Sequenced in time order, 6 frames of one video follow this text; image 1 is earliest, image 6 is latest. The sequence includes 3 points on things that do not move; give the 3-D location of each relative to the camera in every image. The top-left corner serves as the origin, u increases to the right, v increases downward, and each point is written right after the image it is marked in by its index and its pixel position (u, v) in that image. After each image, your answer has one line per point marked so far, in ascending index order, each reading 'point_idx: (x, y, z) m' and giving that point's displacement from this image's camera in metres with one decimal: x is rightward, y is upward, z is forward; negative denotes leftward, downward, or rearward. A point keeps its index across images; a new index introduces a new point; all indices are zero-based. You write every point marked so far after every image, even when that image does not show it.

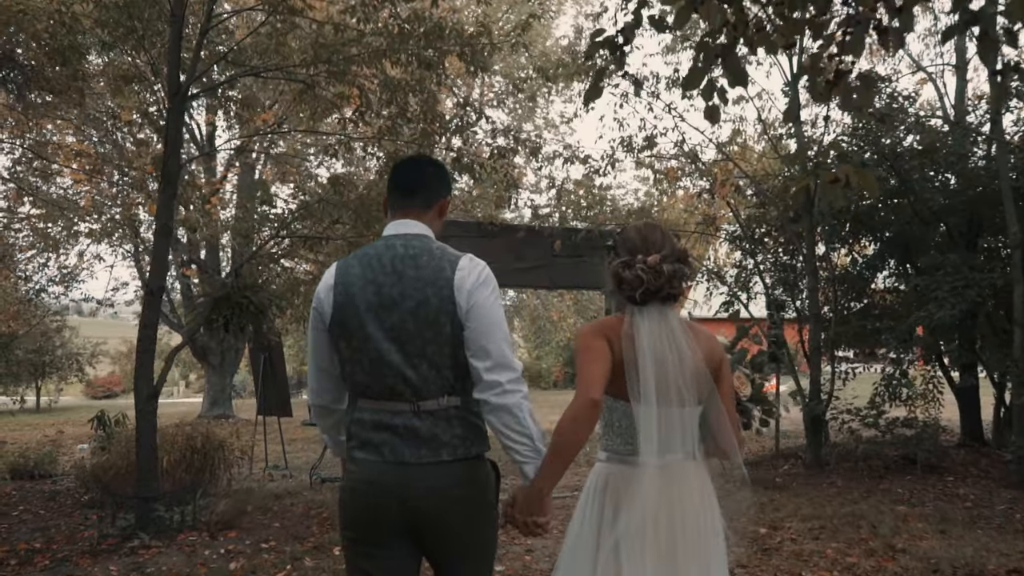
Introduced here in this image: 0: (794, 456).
0: (+3.6, -2.1, +11.0) m
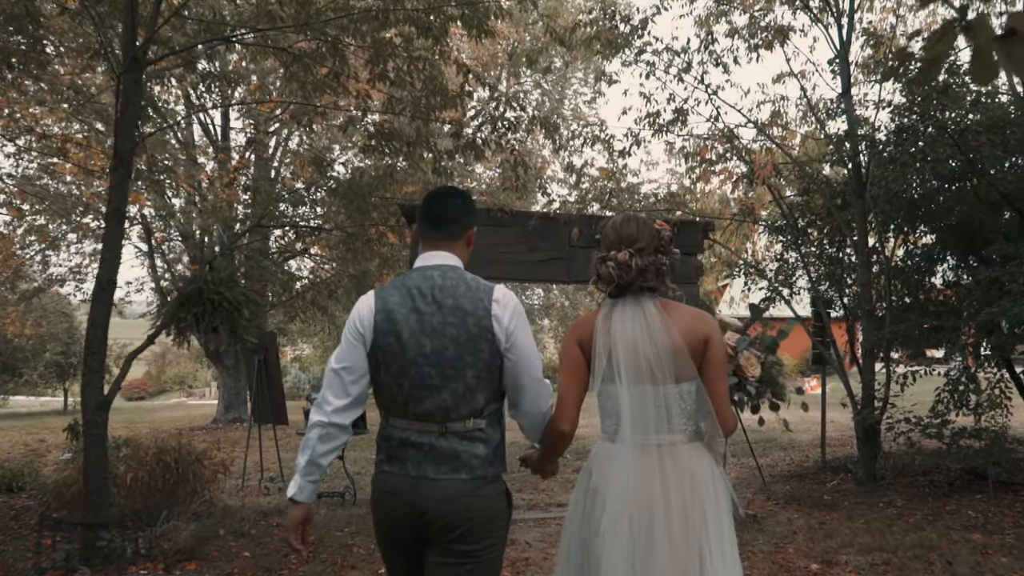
0: (+3.8, -2.1, +9.9) m
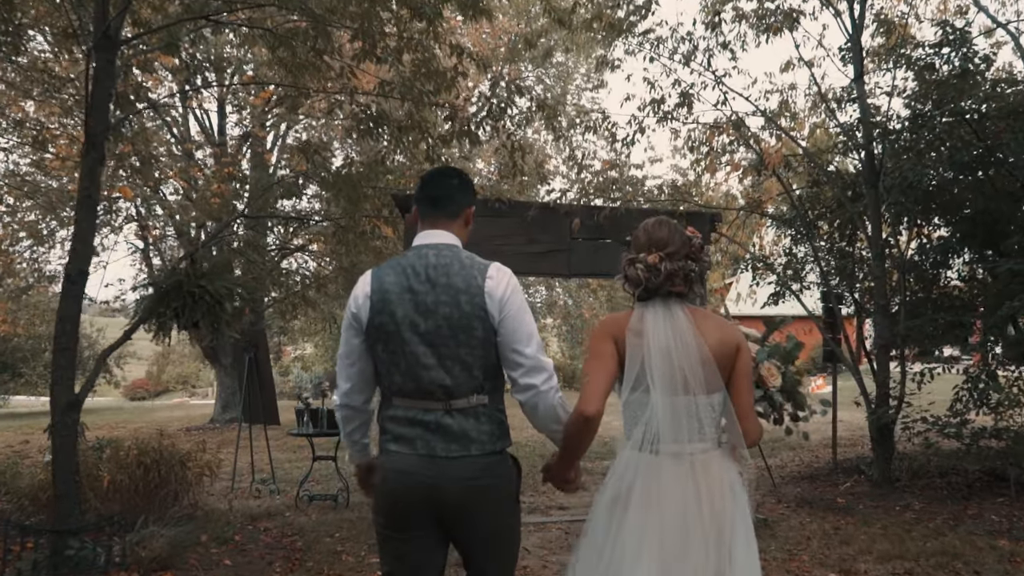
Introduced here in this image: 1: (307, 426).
0: (+3.8, -2.0, +9.5) m
1: (-2.1, -1.4, +8.7) m
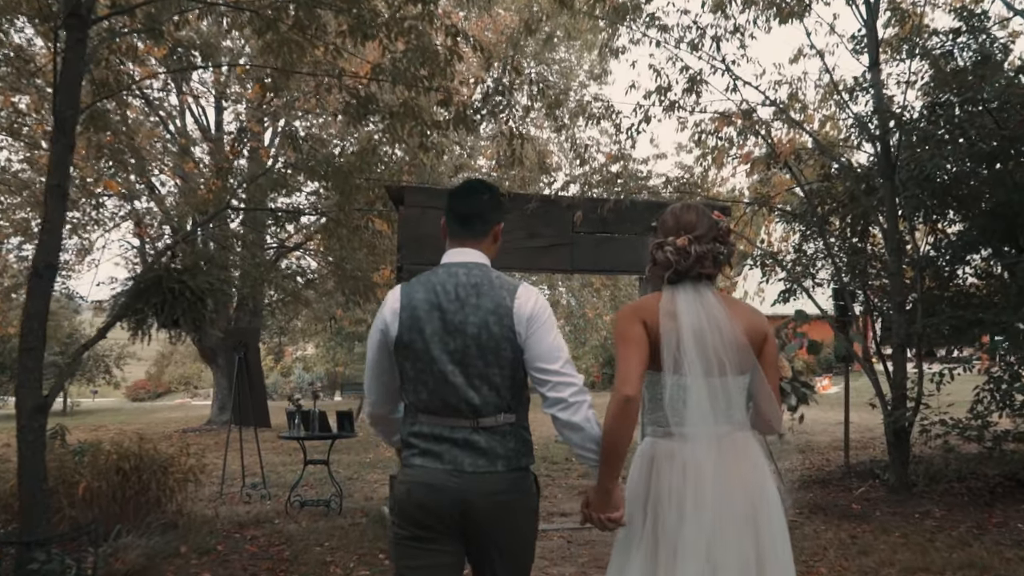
0: (+3.8, -2.0, +9.1) m
1: (-2.1, -1.4, +8.4) m
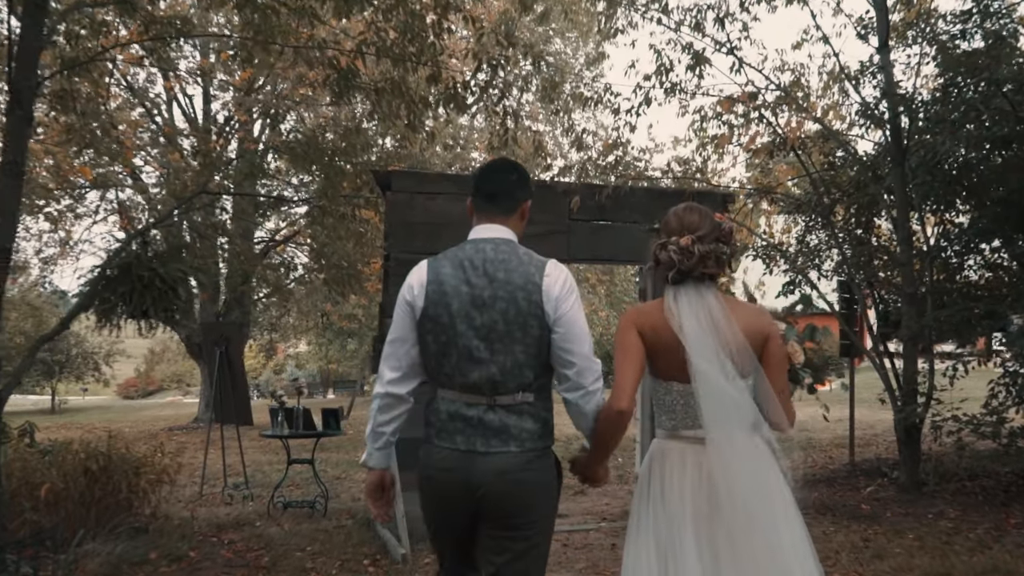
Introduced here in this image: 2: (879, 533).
0: (+3.7, -1.9, +8.8) m
1: (-2.1, -1.3, +8.0) m
2: (+2.7, -1.8, +6.3) m
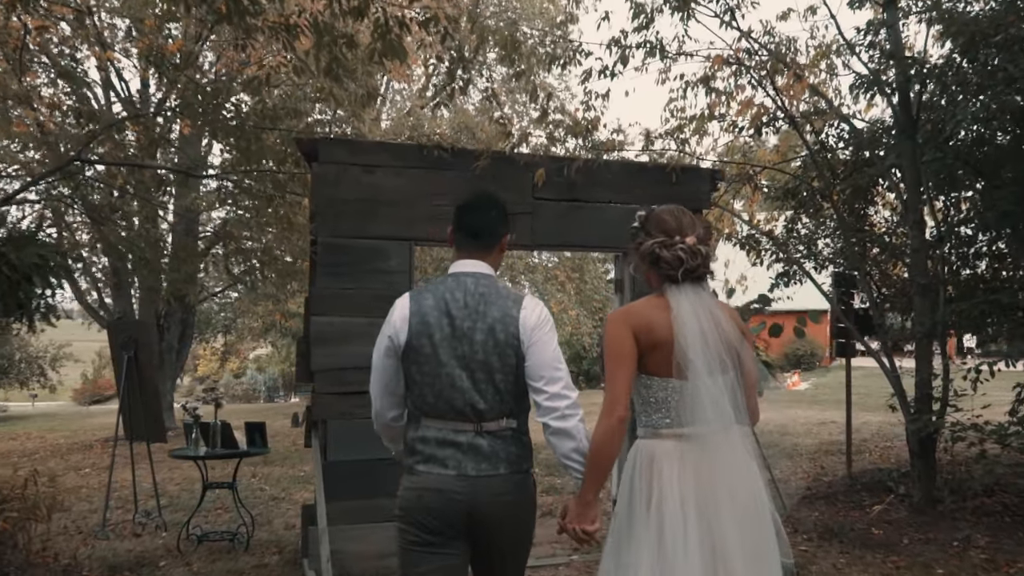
0: (+3.4, -1.8, +7.8) m
1: (-2.5, -1.2, +6.8) m
2: (+2.4, -1.7, +5.3) m
